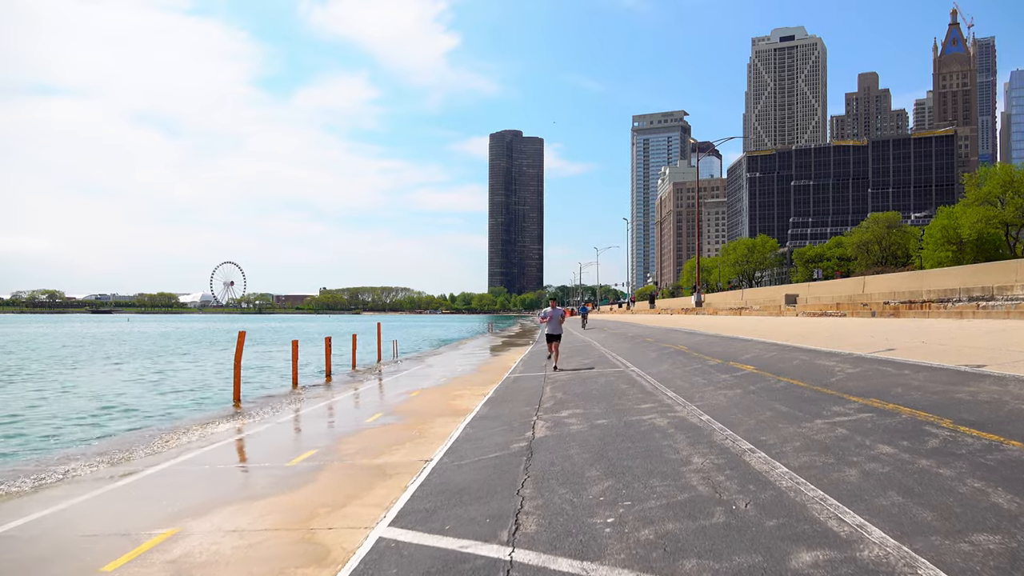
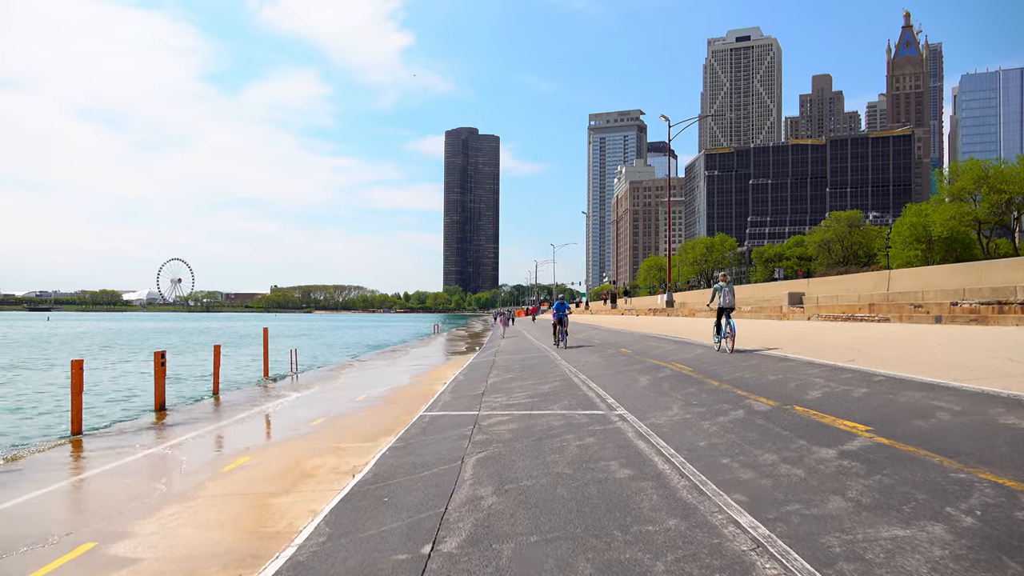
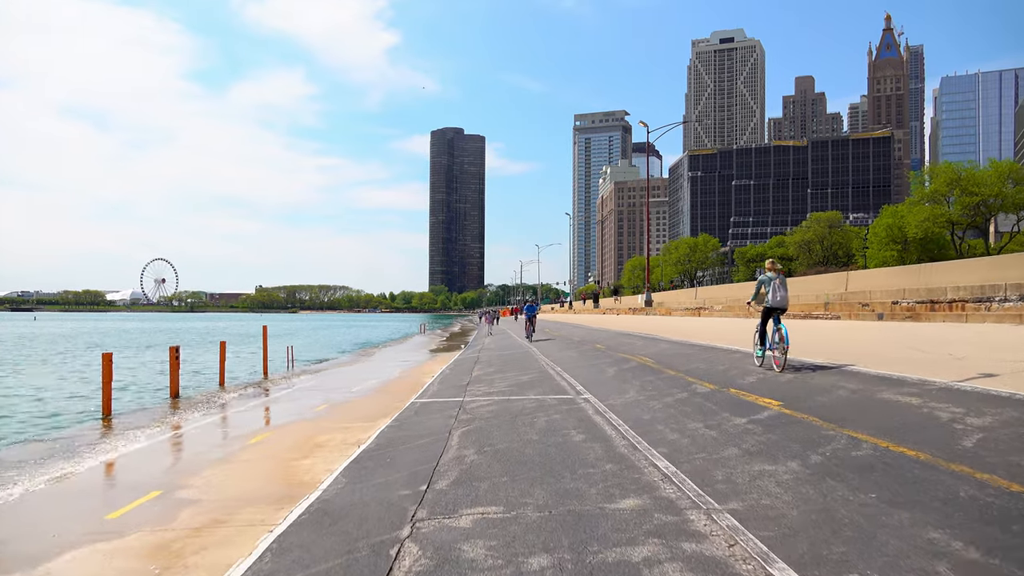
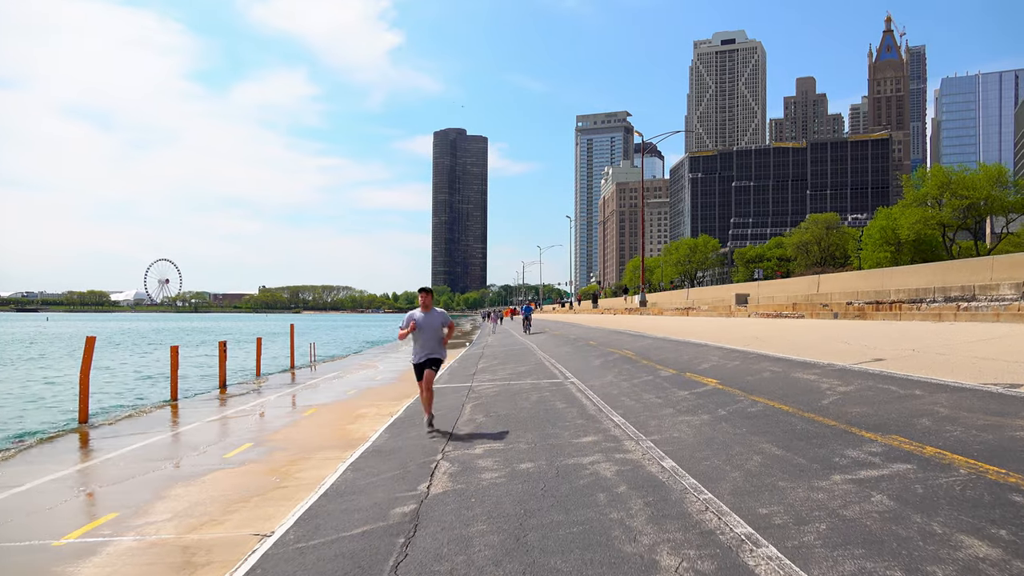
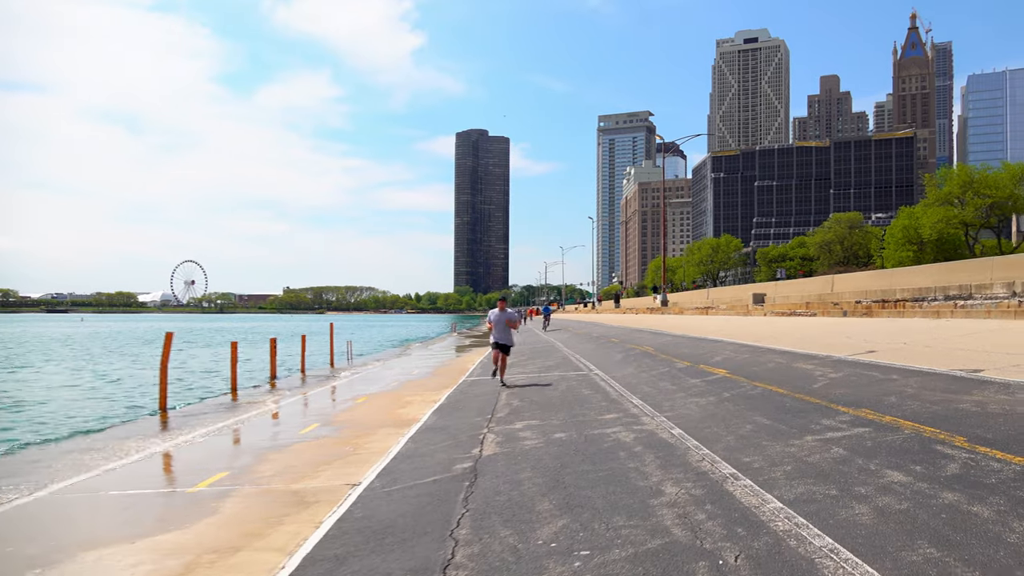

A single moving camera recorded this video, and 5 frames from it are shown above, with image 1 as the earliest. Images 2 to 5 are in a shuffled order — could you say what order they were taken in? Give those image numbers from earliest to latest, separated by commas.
5, 4, 3, 2
